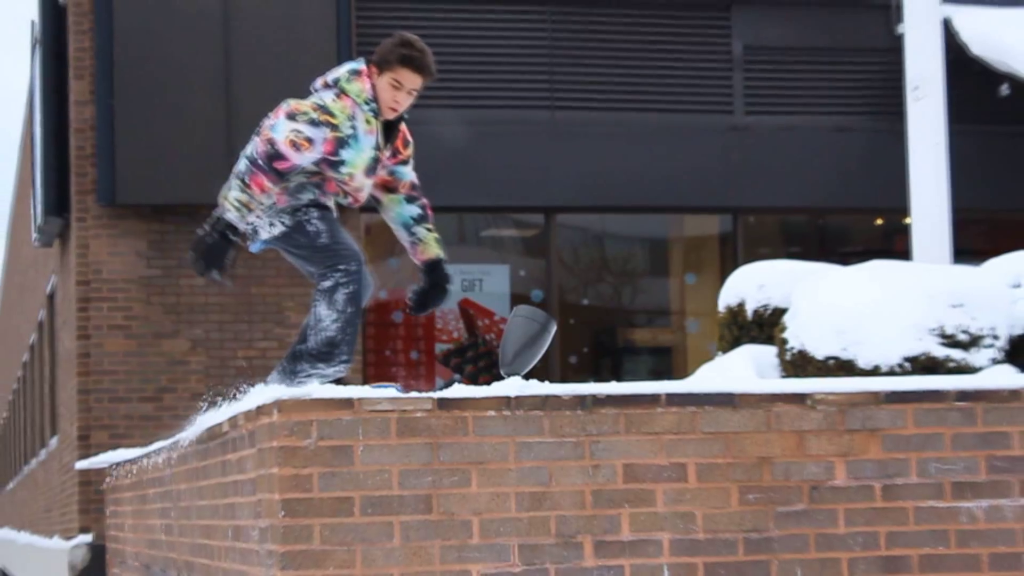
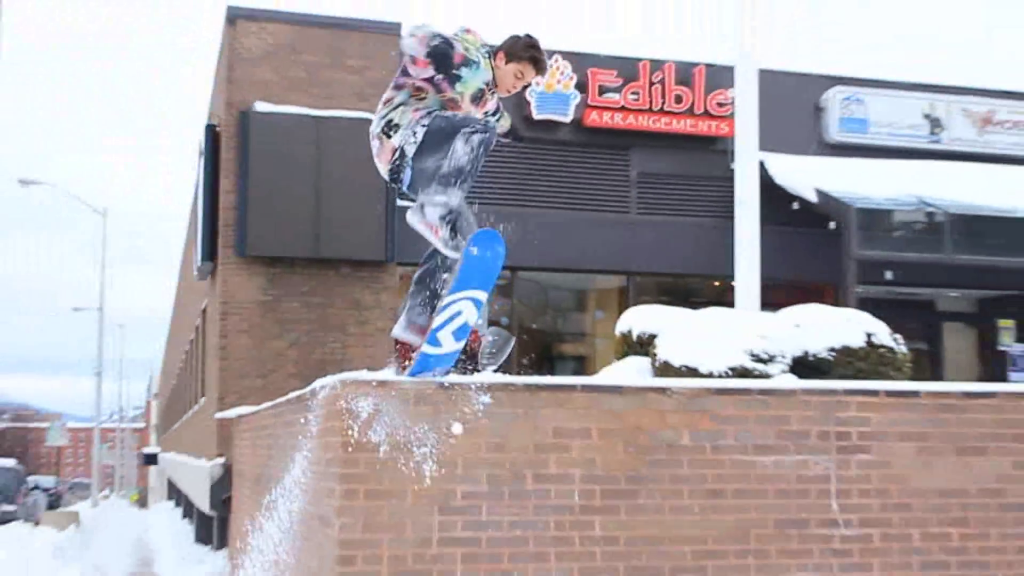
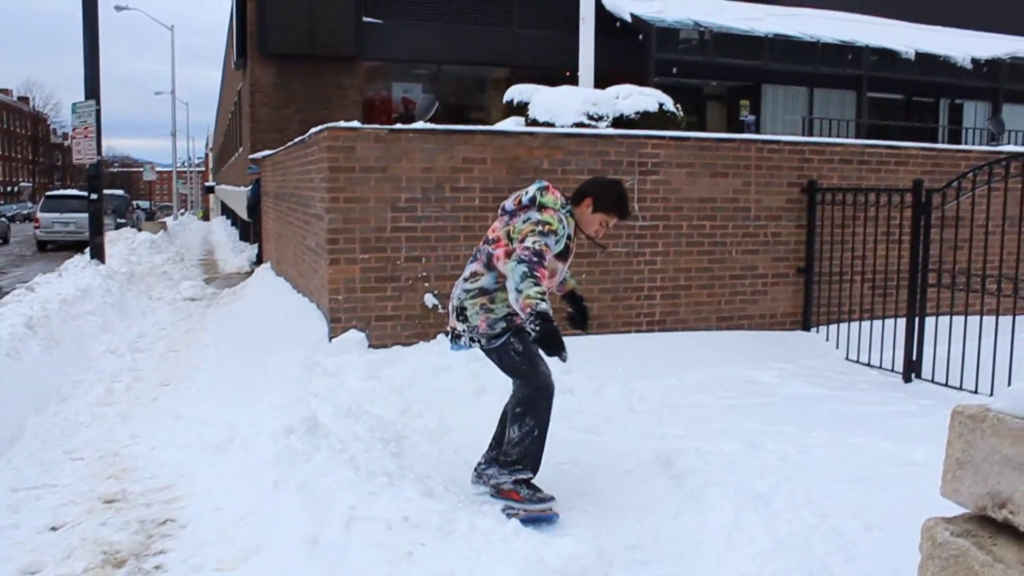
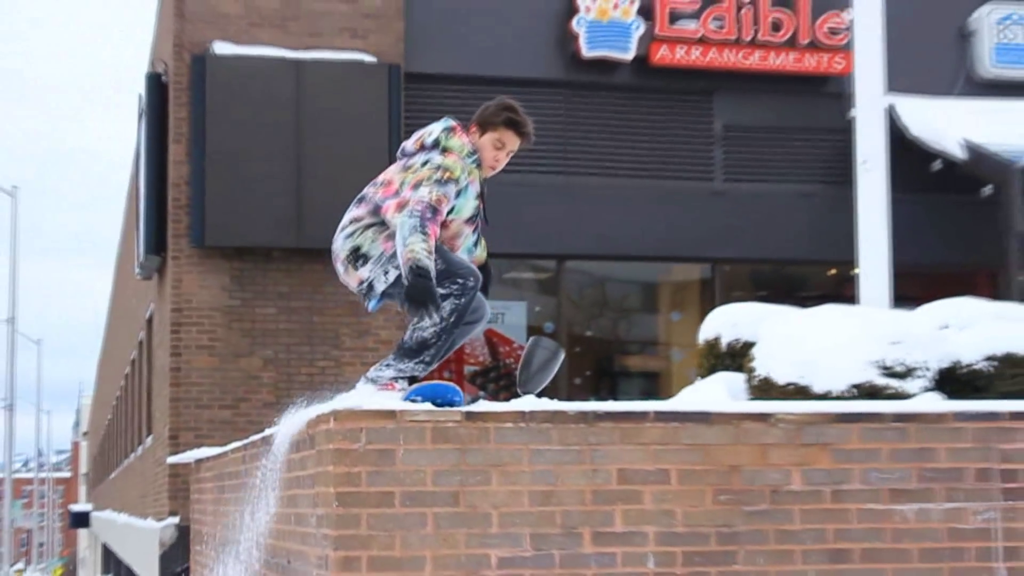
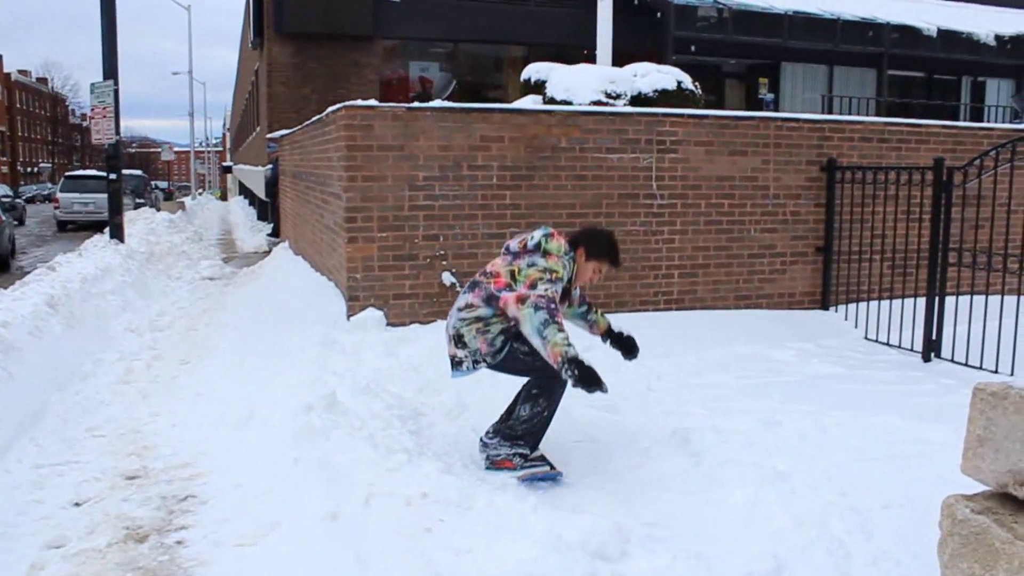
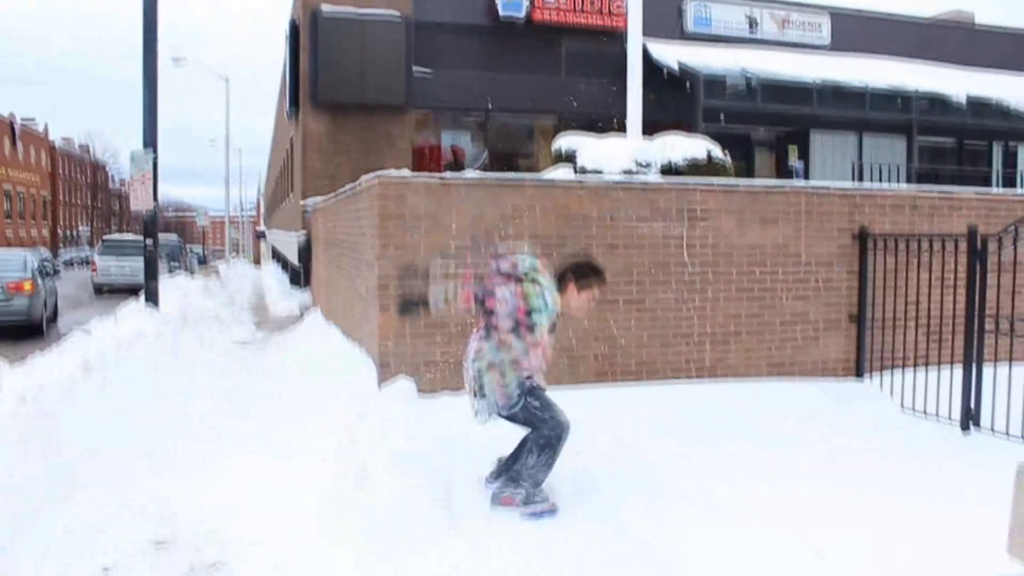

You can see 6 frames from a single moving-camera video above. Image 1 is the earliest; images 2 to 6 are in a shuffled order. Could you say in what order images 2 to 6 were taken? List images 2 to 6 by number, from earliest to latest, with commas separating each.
4, 2, 6, 5, 3
